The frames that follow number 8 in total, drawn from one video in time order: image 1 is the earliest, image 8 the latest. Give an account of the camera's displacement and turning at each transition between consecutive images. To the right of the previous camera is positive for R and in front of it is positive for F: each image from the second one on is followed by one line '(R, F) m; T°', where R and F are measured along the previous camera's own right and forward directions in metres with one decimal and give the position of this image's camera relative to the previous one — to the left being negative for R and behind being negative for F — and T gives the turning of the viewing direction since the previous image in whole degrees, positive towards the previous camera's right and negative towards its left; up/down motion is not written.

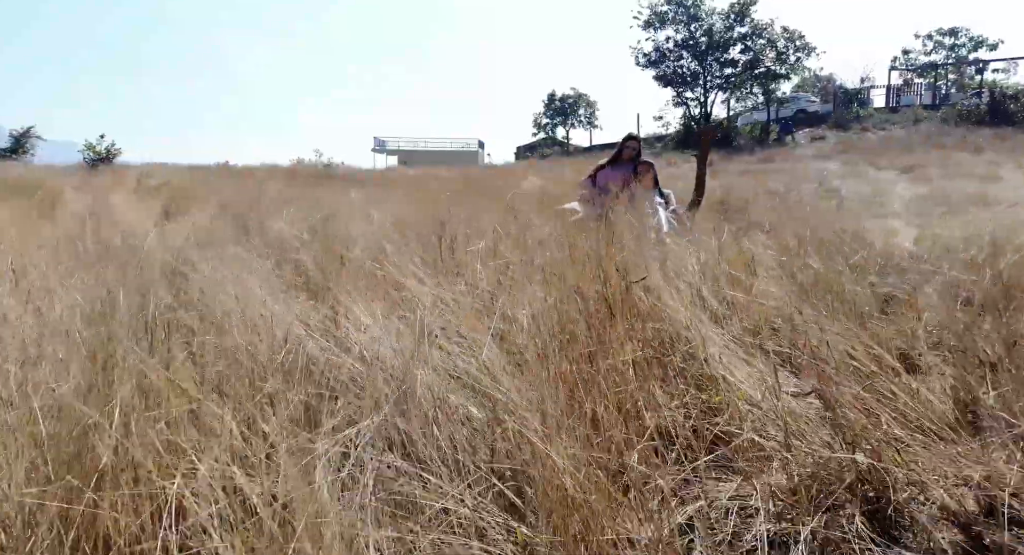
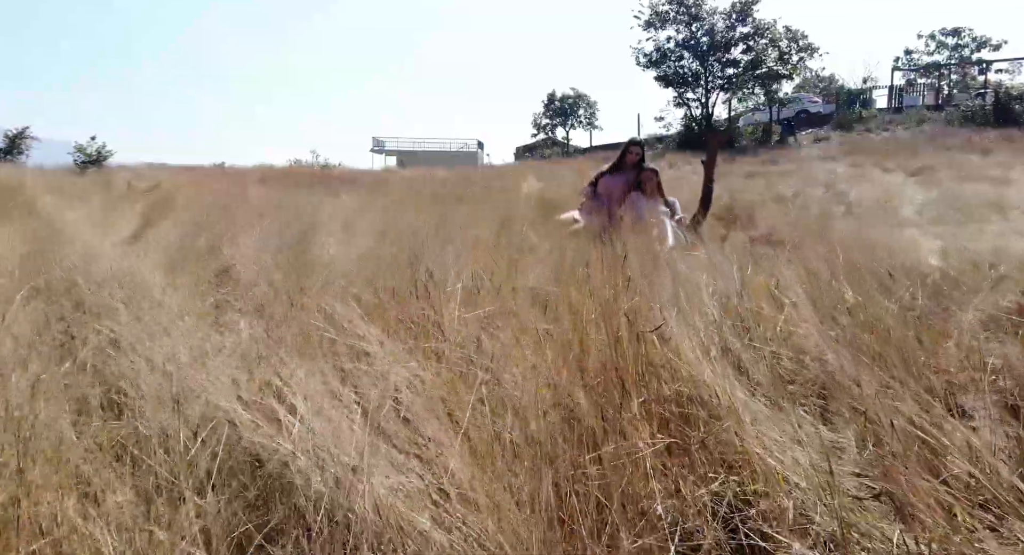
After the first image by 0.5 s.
(0.0, +0.4) m; 0°
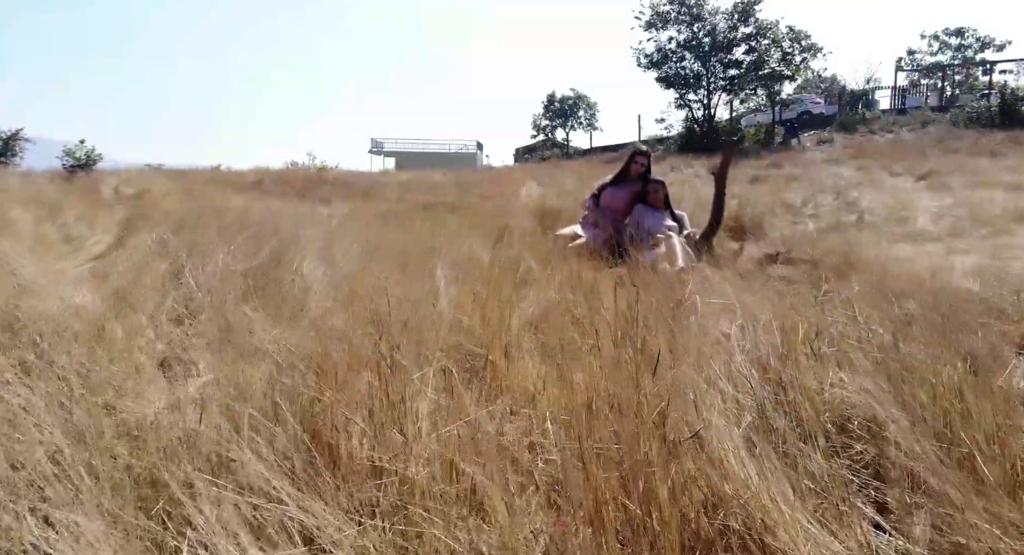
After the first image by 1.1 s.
(0.0, +0.5) m; 0°
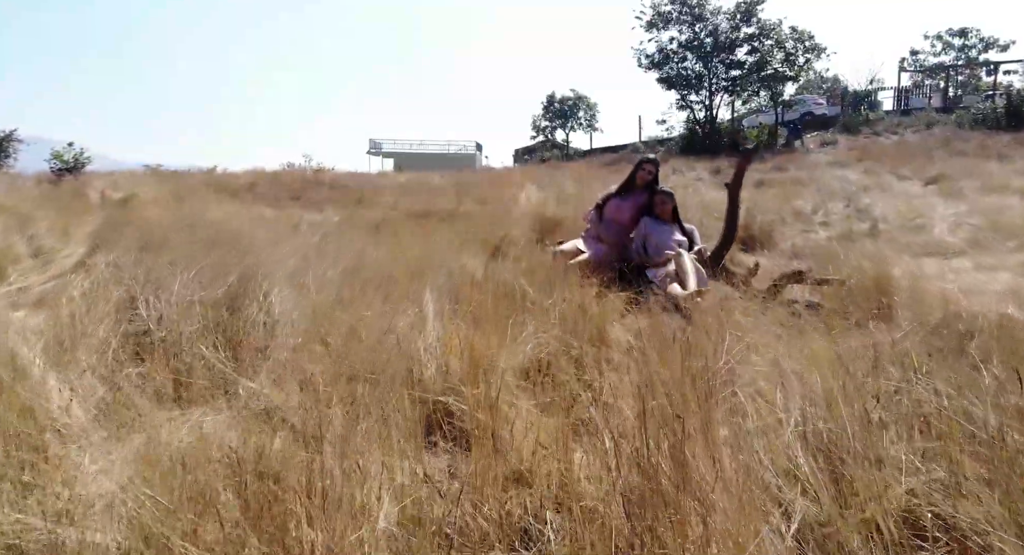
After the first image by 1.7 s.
(0.0, +0.5) m; 0°
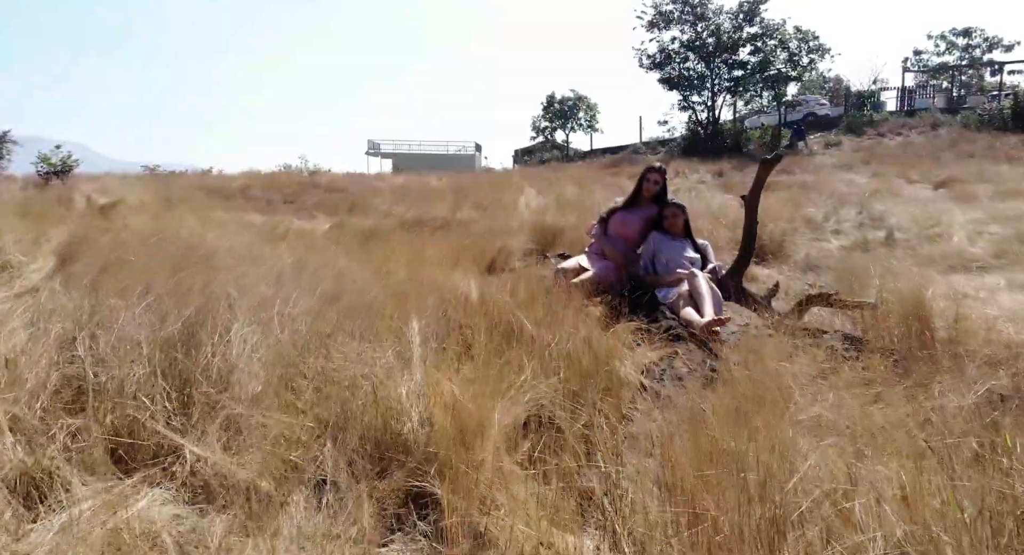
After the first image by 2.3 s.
(0.0, +0.5) m; 0°
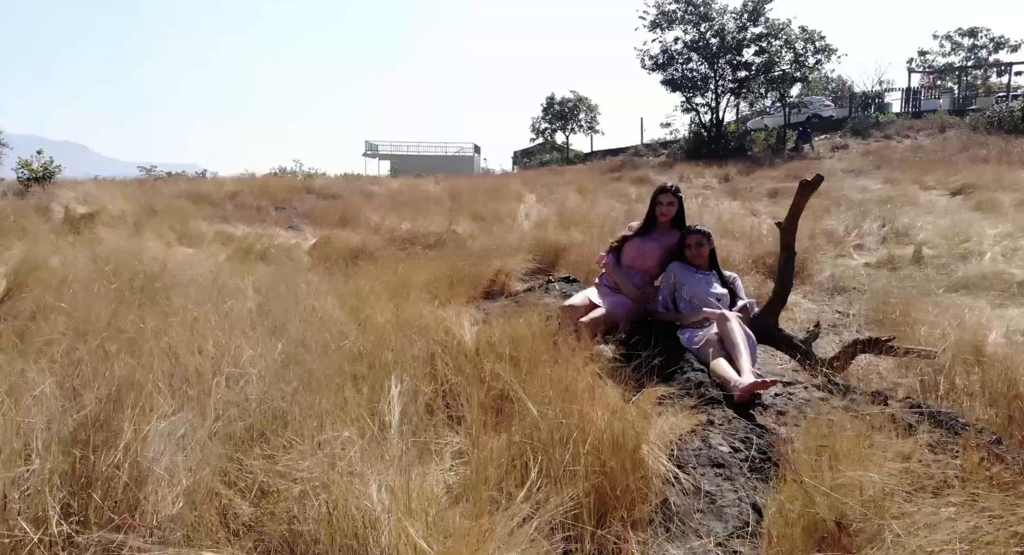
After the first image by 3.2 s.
(0.0, +0.7) m; 0°
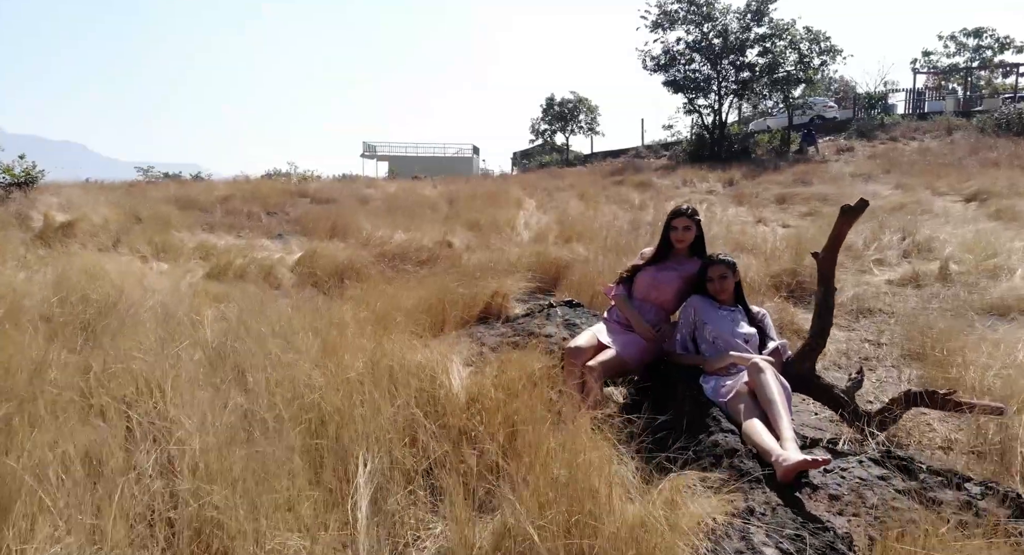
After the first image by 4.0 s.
(0.0, +0.6) m; 0°
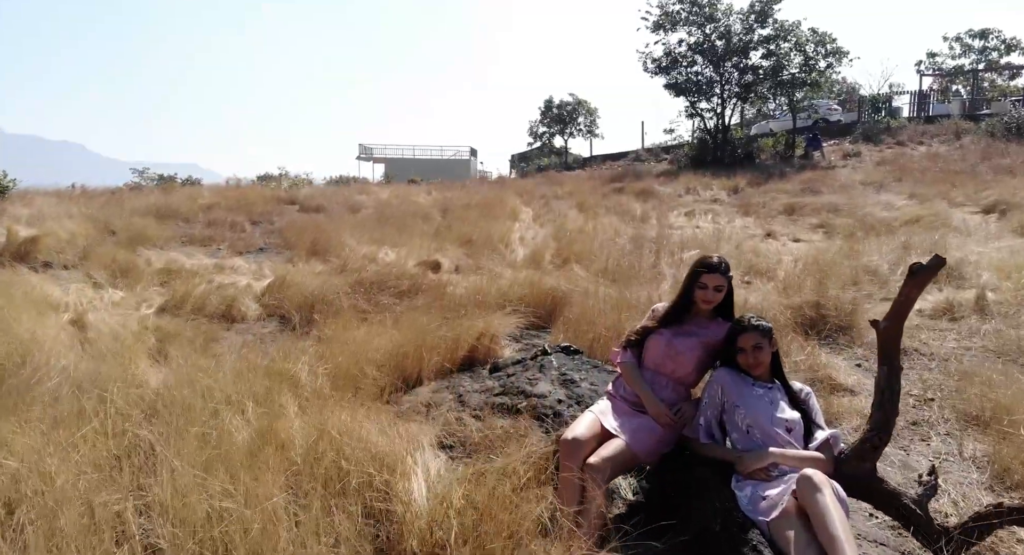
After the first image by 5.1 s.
(+0.1, +0.9) m; 0°
